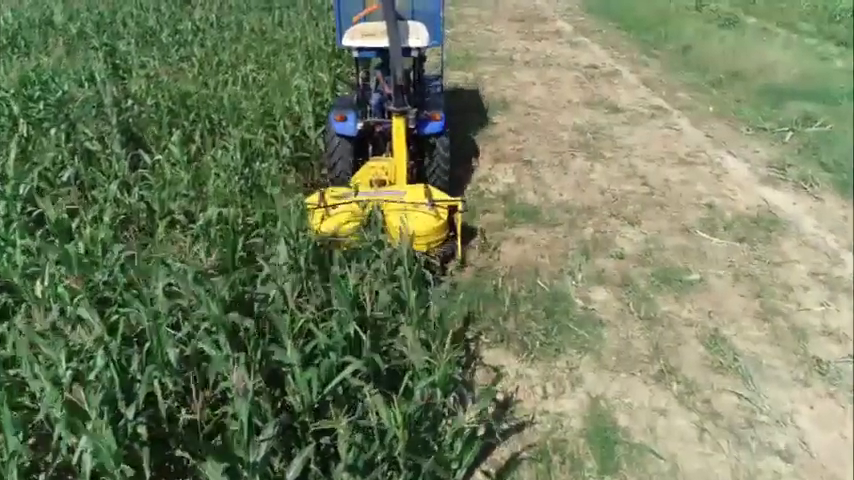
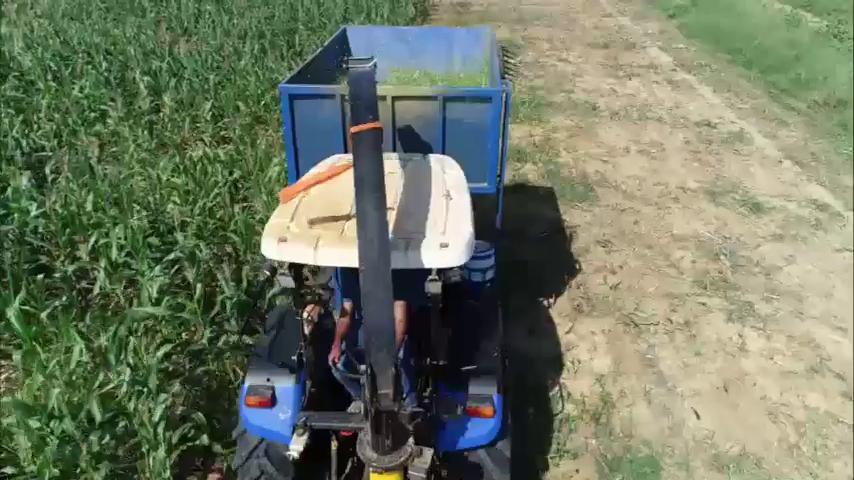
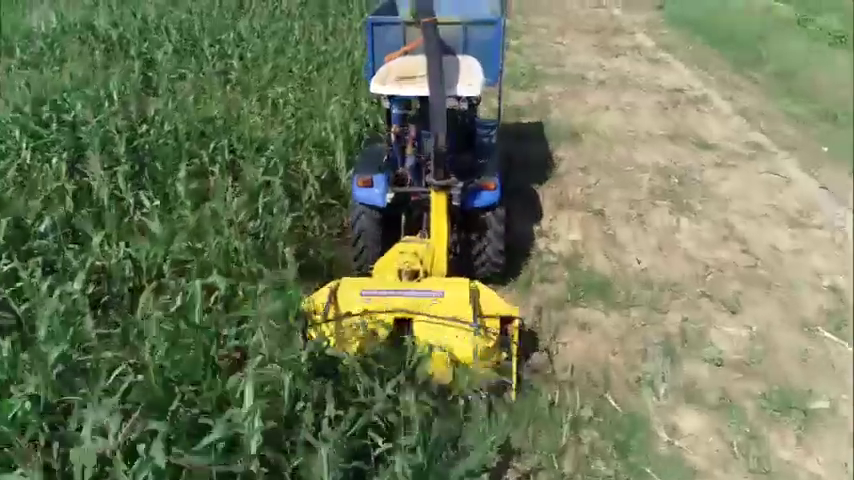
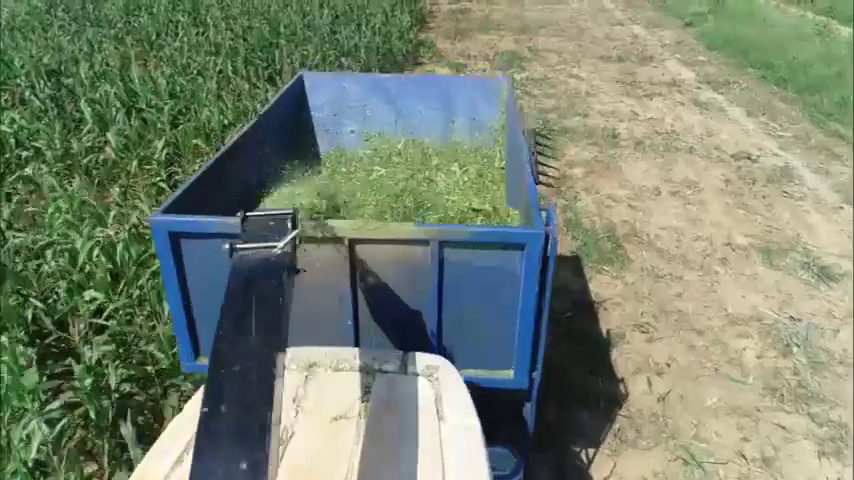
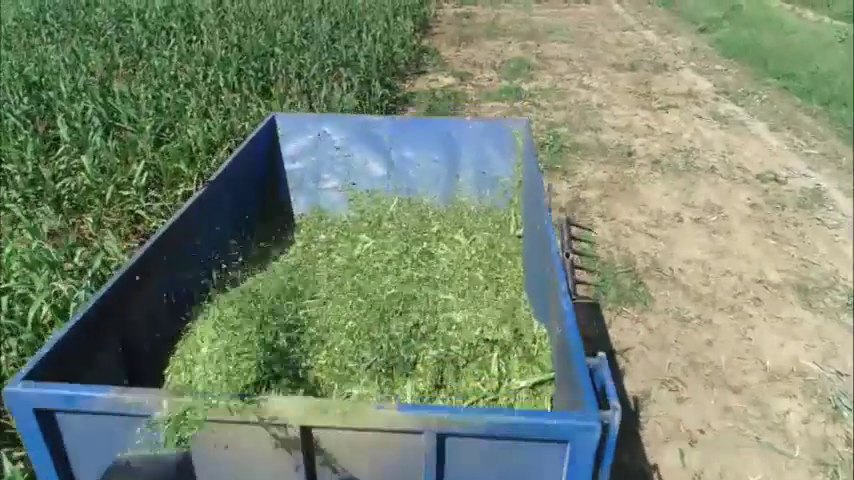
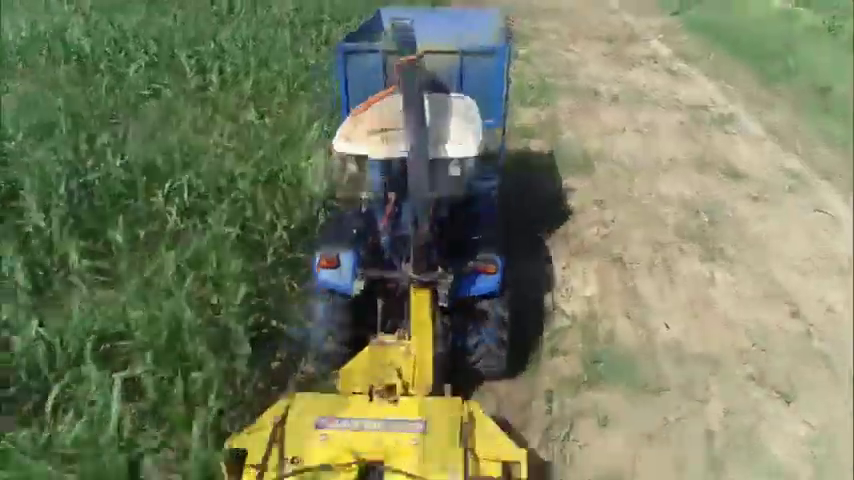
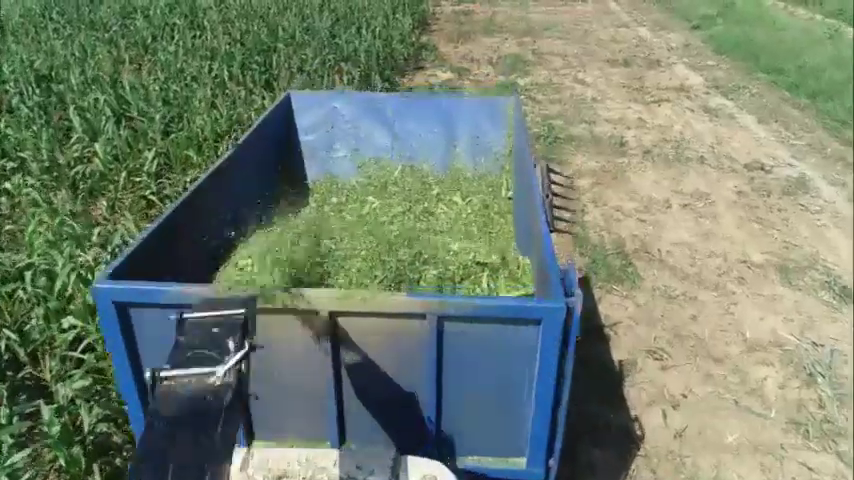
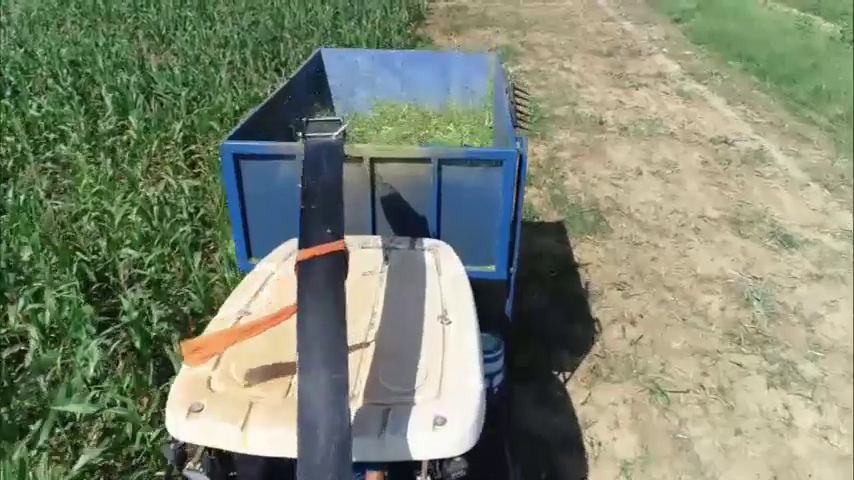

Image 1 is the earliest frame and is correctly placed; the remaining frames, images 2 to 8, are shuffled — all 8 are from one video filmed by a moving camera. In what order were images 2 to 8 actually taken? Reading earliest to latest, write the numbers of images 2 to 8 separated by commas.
3, 6, 2, 8, 4, 7, 5
